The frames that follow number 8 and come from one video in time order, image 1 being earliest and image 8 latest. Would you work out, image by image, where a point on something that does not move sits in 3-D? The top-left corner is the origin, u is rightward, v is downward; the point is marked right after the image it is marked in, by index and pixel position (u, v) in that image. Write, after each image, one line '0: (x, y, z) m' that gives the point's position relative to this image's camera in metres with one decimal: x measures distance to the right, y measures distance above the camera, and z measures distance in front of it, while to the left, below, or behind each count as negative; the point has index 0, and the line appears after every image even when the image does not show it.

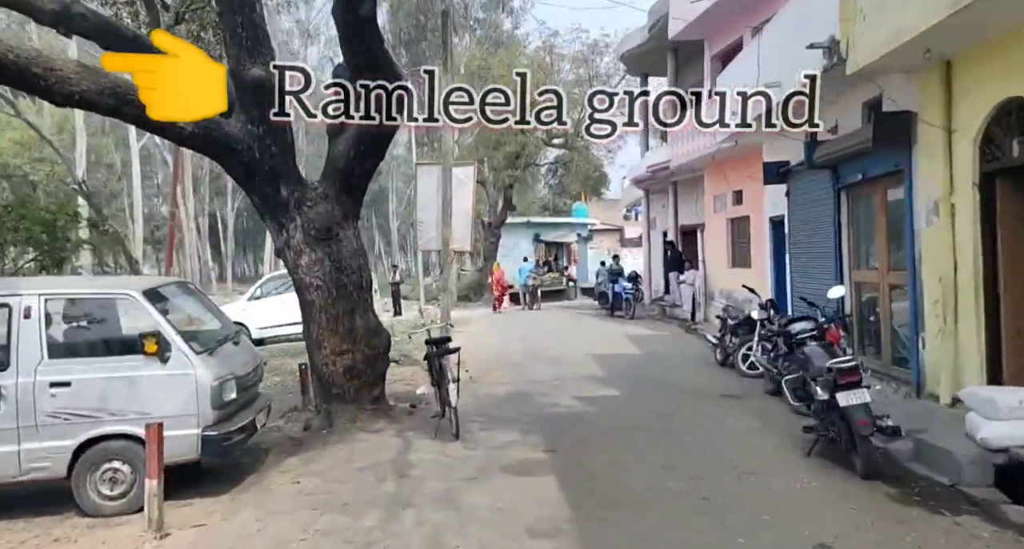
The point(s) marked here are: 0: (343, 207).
0: (-1.6, +0.6, +7.4) m
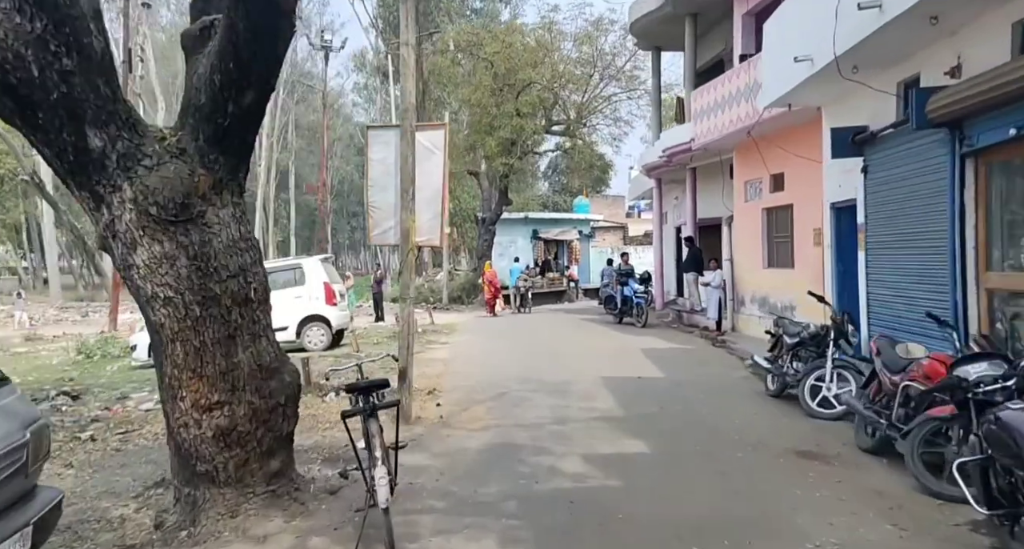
0: (-1.7, +0.6, +4.6) m
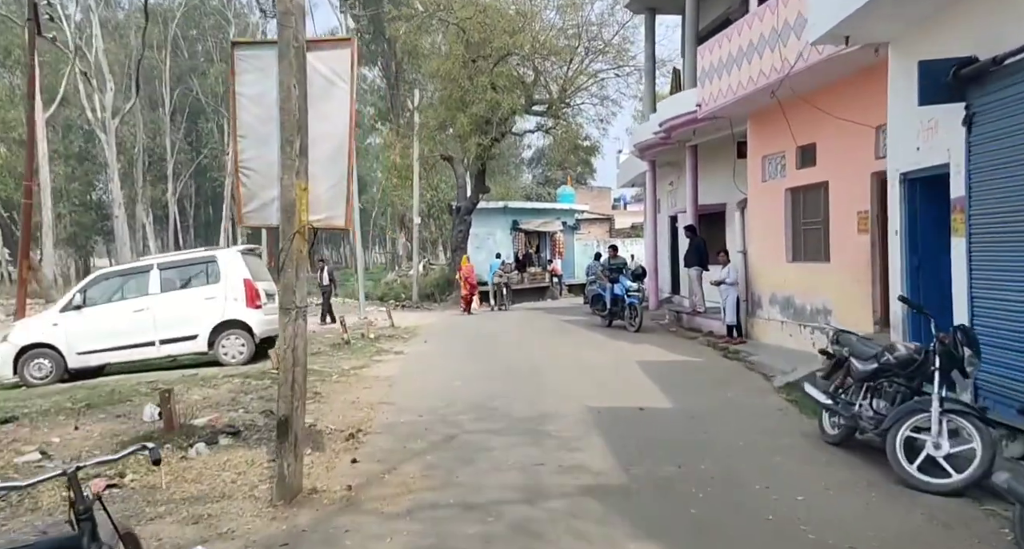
0: (-2.0, +0.6, +1.7) m
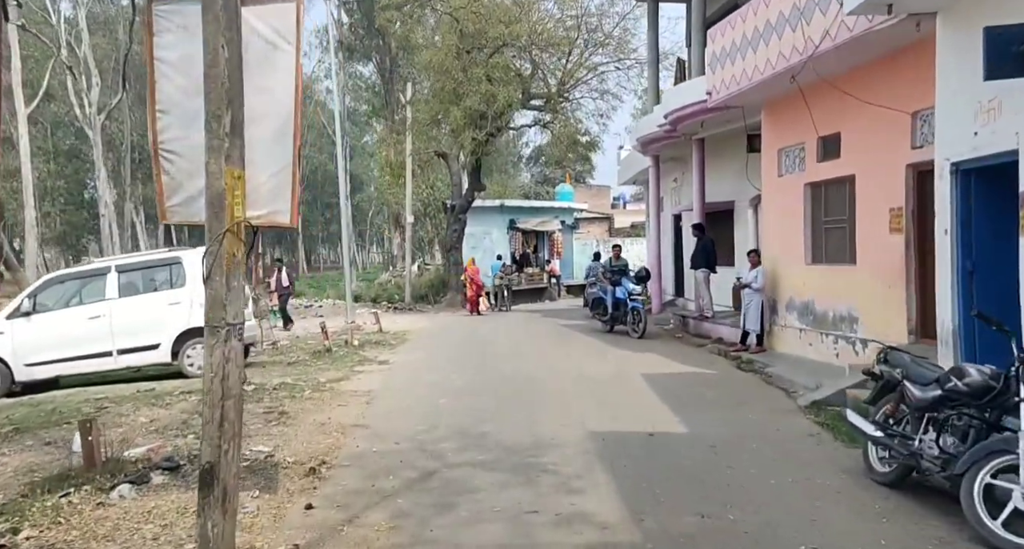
0: (-2.1, +0.5, +0.7) m
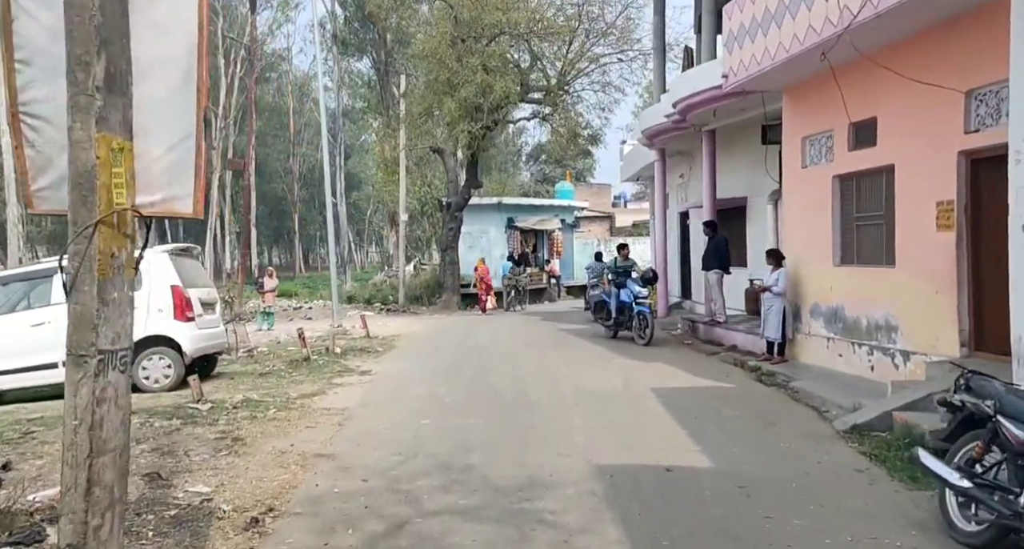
0: (-2.2, +0.5, -0.4) m
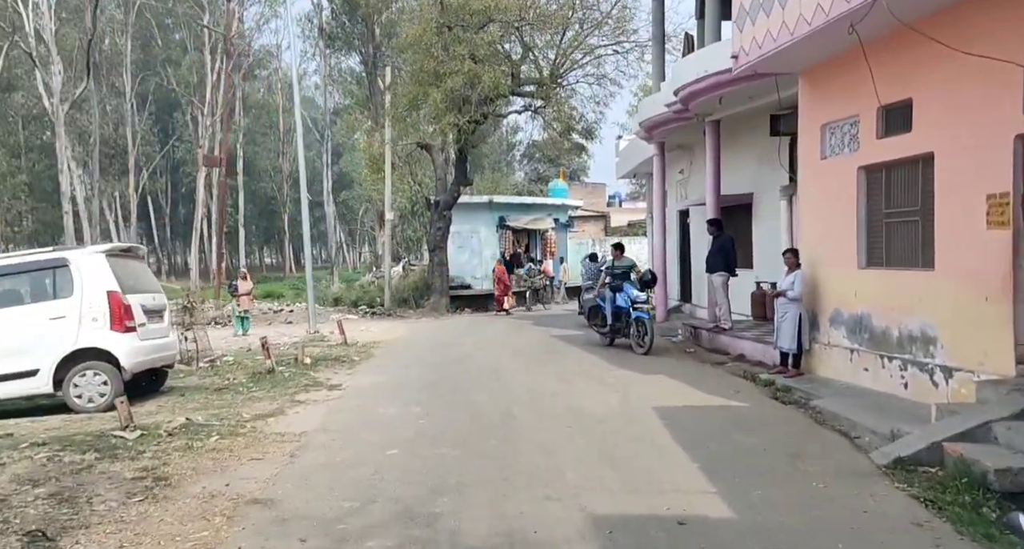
0: (-2.3, +0.5, -1.5) m
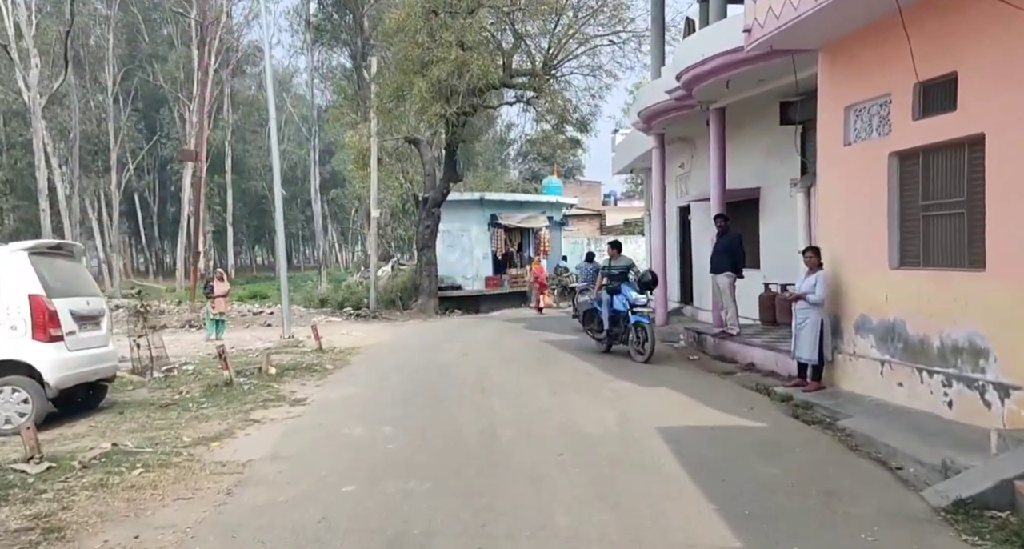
0: (-2.3, +0.5, -2.6) m
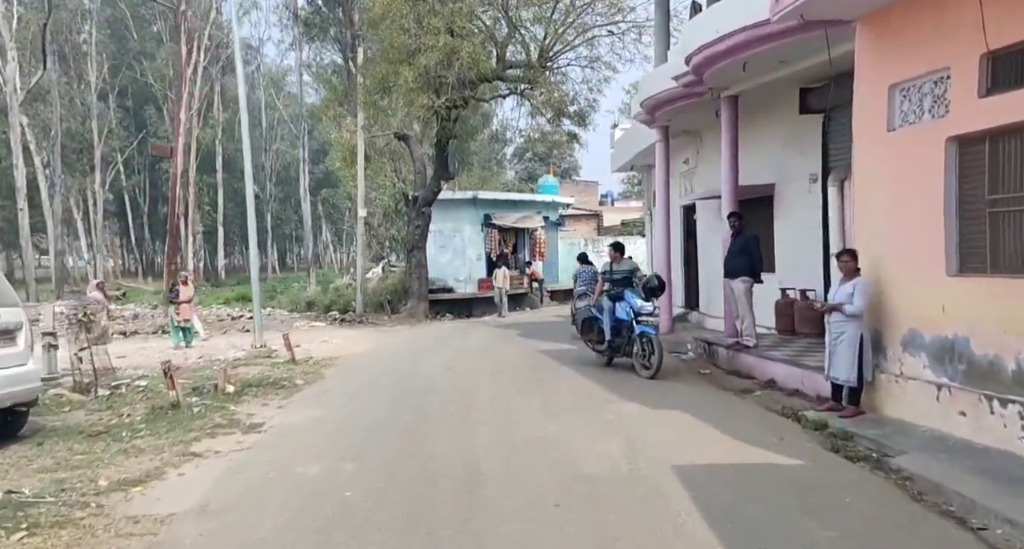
0: (-2.4, +0.4, -3.9) m
